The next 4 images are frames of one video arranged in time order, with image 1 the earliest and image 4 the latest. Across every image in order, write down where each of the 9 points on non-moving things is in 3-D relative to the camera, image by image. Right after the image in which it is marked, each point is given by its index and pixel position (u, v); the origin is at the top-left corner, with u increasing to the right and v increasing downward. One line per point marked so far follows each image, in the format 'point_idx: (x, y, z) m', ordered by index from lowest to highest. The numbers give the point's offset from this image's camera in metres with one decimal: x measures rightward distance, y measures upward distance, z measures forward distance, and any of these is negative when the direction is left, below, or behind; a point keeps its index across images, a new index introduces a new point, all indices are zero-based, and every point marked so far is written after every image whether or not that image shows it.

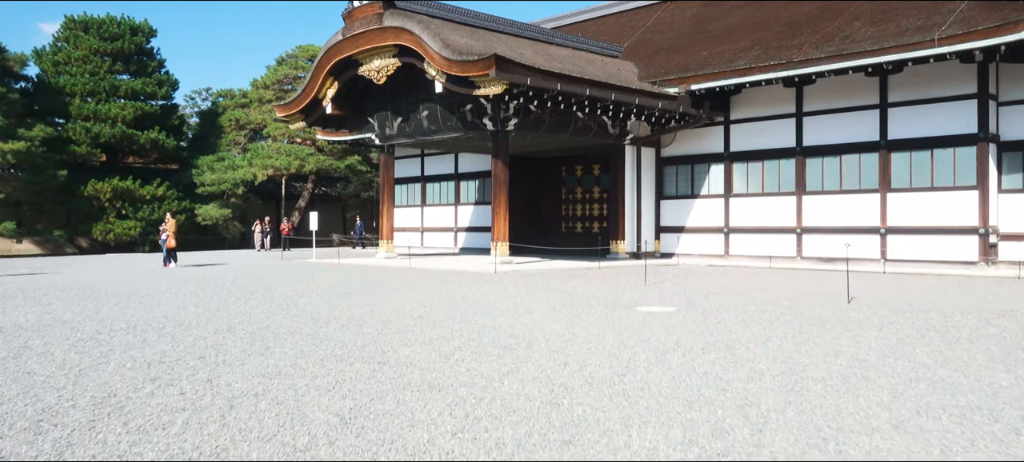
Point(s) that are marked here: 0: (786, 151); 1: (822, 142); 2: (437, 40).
0: (+5.8, +1.7, +16.8) m
1: (+6.4, +1.8, +16.3) m
2: (-1.3, +3.4, +14.3) m
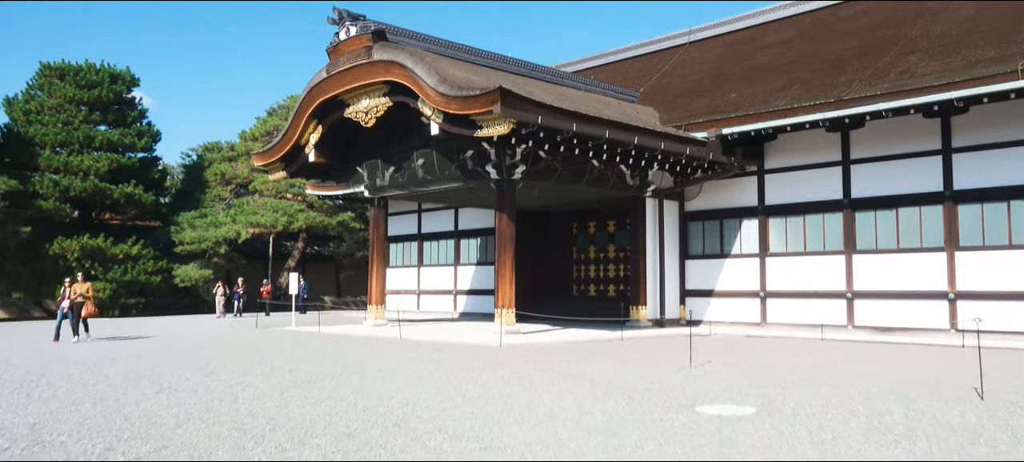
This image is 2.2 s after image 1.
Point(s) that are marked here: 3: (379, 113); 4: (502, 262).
0: (+5.9, +0.5, +14.7) m
1: (+6.5, +0.7, +14.2) m
2: (-1.2, +2.4, +12.3) m
3: (-2.3, +2.1, +13.8) m
4: (-0.2, -0.5, +13.1) m
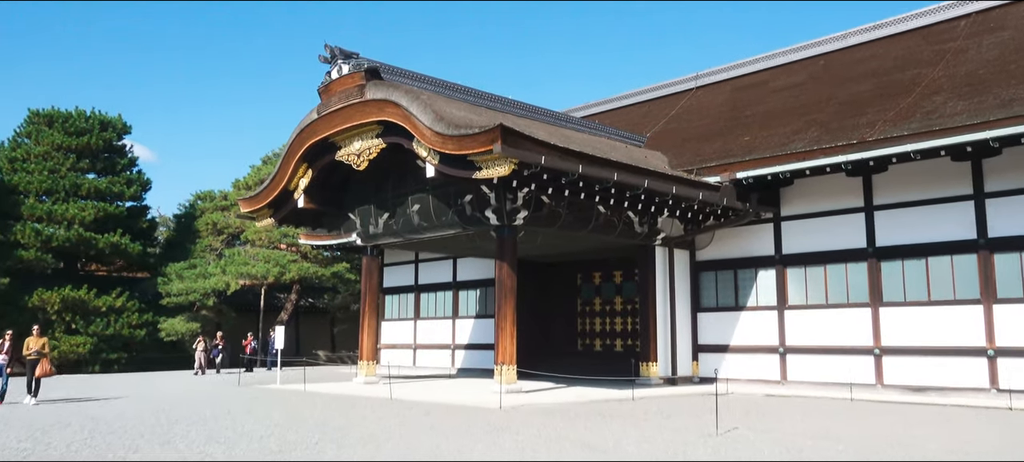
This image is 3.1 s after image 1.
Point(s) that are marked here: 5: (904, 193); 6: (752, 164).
0: (+6.0, -0.4, +13.8) m
1: (+6.5, -0.2, +13.3) m
2: (-1.2, +1.7, +11.5) m
3: (-2.3, +1.2, +12.9) m
4: (-0.2, -1.3, +12.1) m
5: (+6.6, +0.6, +13.4) m
6: (+4.1, +1.2, +13.6) m
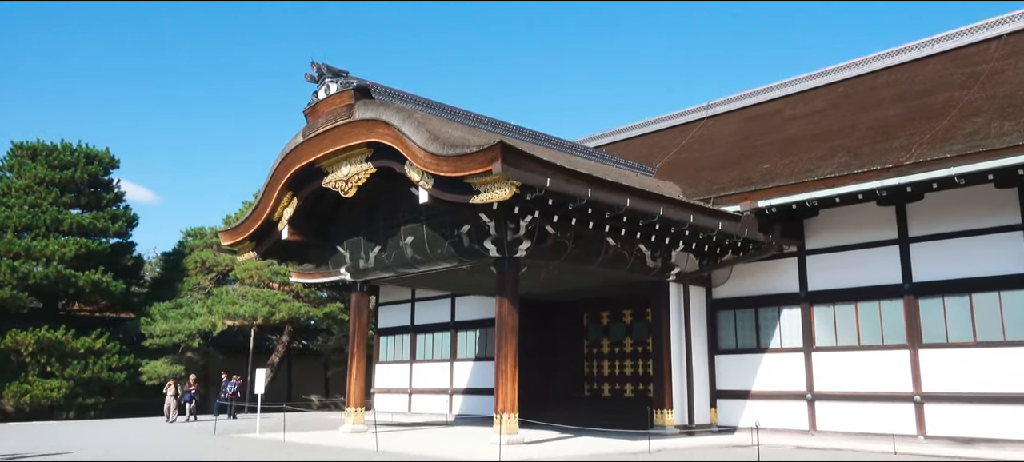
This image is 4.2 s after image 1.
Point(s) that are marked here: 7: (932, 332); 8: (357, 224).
0: (+6.0, -0.9, +12.6) m
1: (+6.5, -0.7, +12.1) m
2: (-1.2, +1.3, +10.5) m
3: (-2.3, +0.7, +11.9) m
4: (-0.1, -1.7, +10.8) m
5: (+6.7, +0.1, +12.2) m
6: (+4.2, +0.6, +12.5) m
7: (+6.4, -1.5, +12.1) m
8: (-2.7, +0.1, +13.7) m
